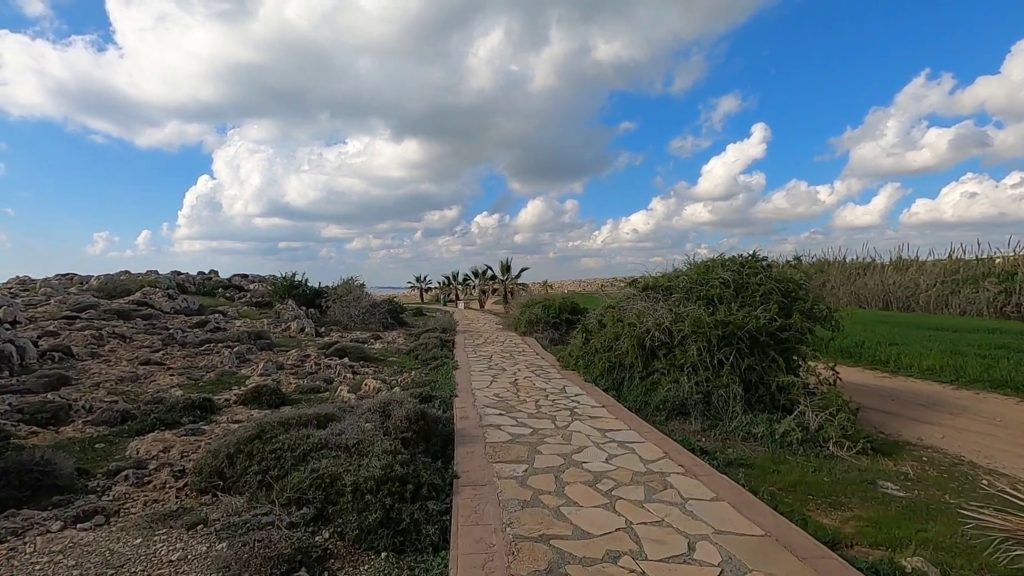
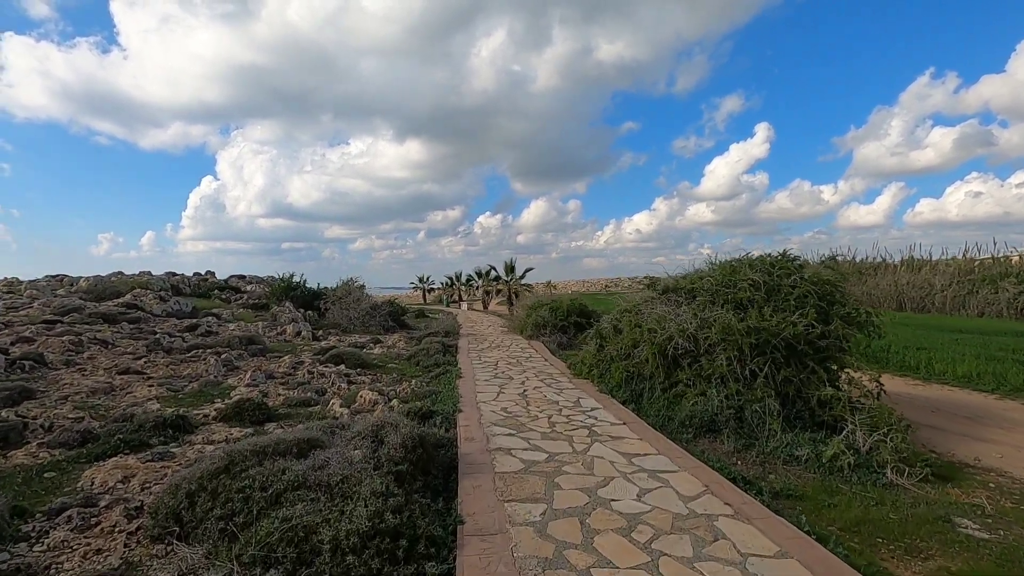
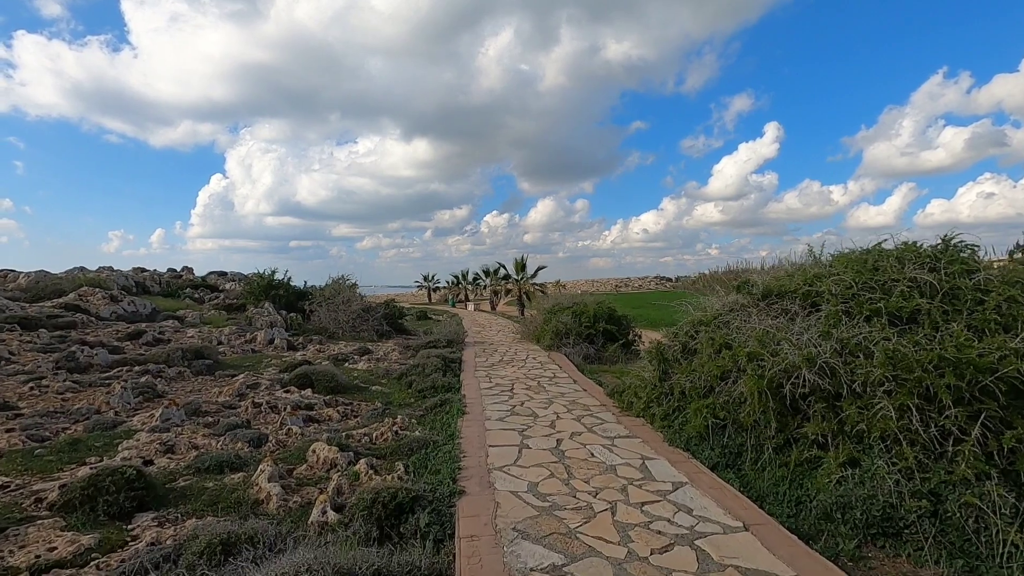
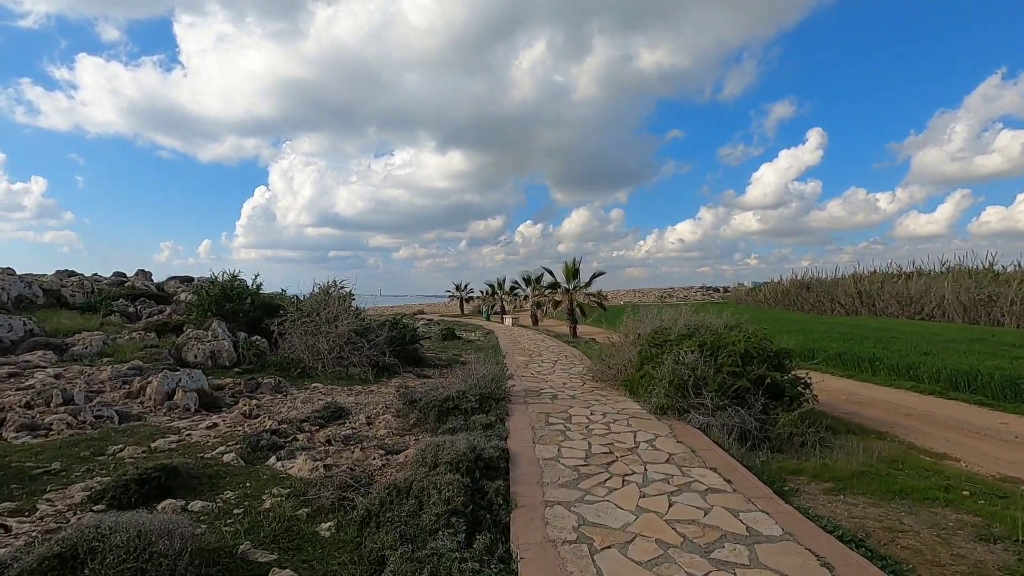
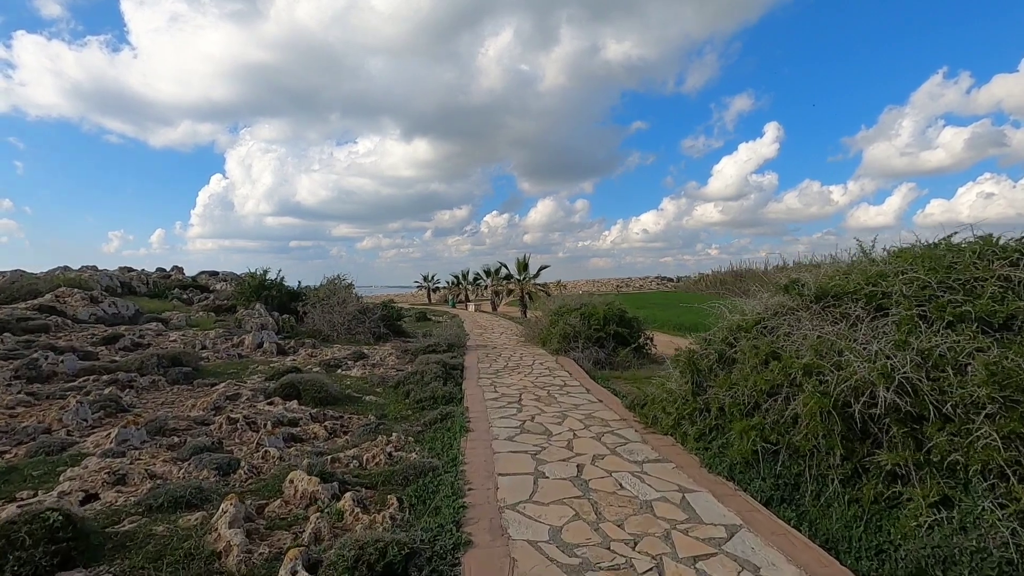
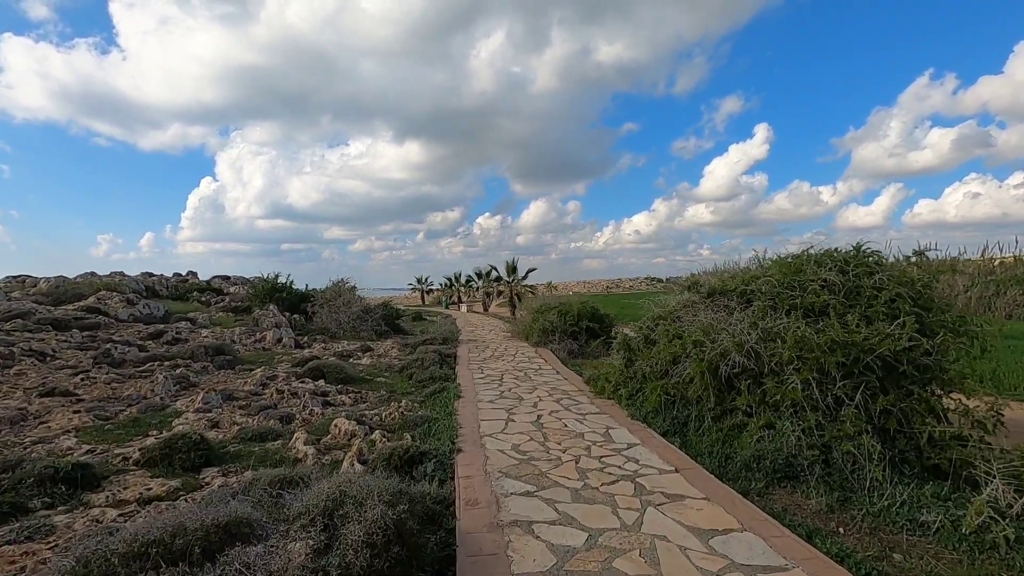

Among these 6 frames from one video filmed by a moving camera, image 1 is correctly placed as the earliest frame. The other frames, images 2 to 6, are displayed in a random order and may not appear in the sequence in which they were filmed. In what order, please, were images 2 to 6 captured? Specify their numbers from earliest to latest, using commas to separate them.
2, 6, 3, 5, 4
